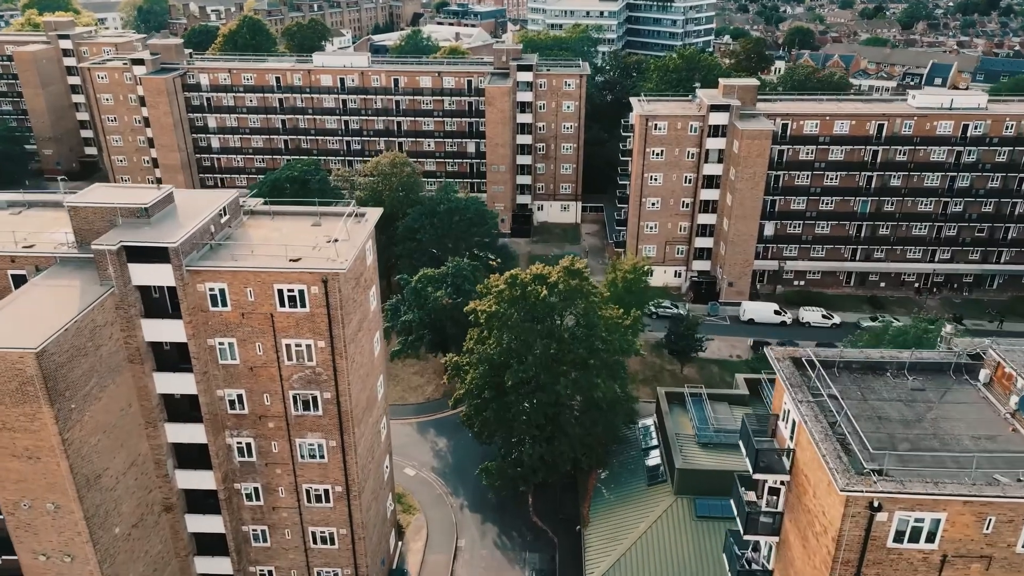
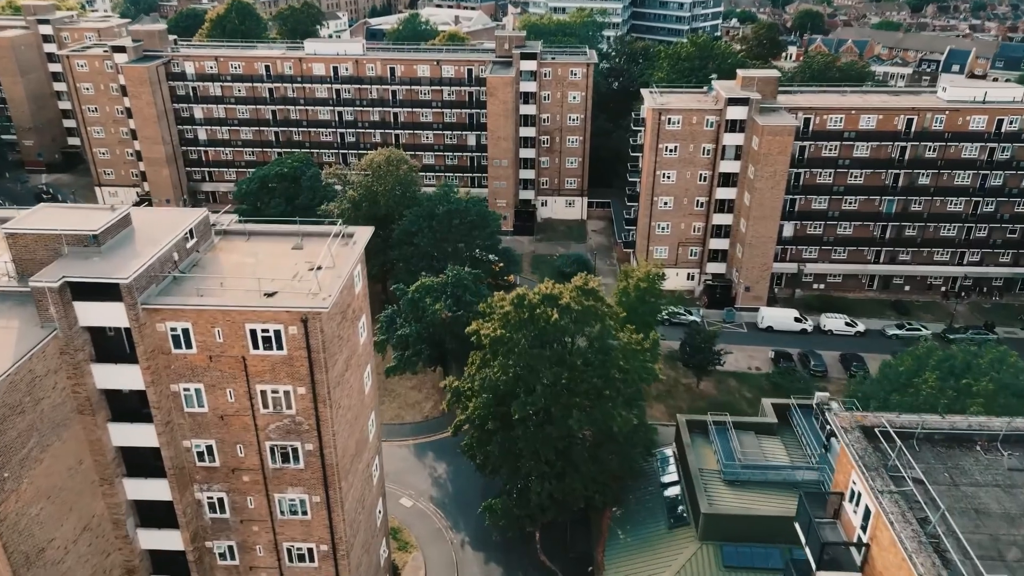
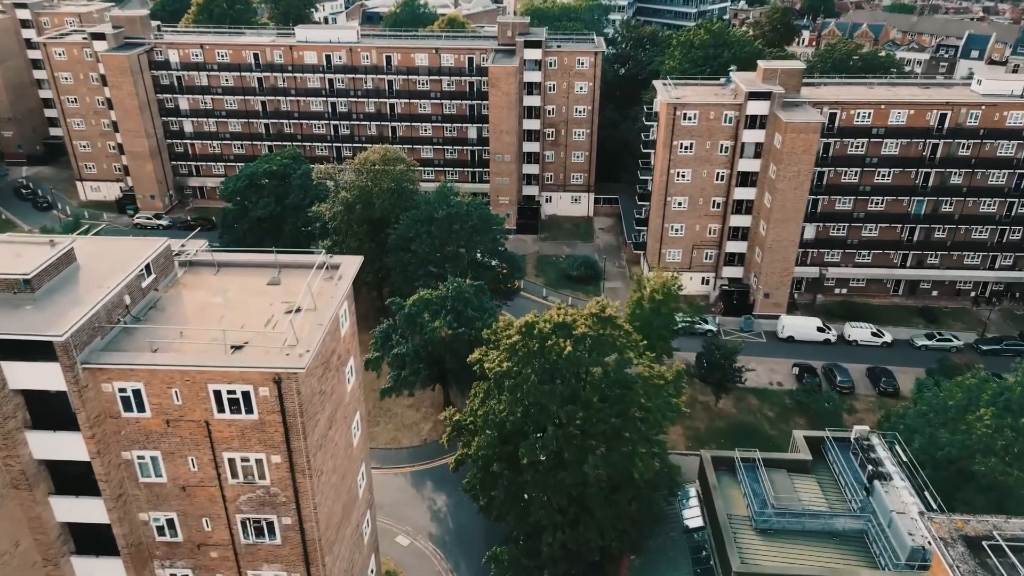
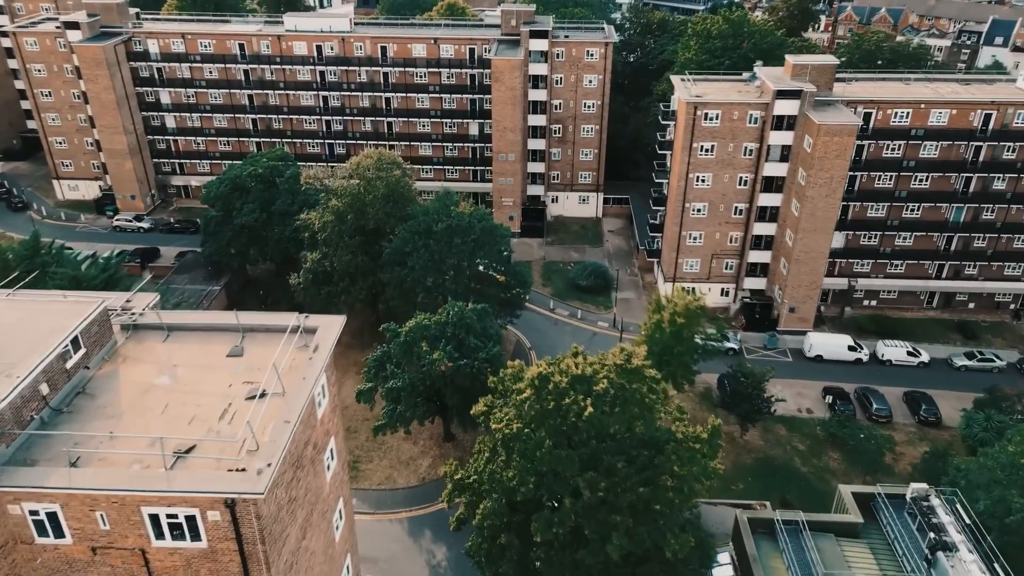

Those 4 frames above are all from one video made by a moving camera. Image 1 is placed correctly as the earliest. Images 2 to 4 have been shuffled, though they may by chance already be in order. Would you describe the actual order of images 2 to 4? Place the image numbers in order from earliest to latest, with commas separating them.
2, 3, 4
